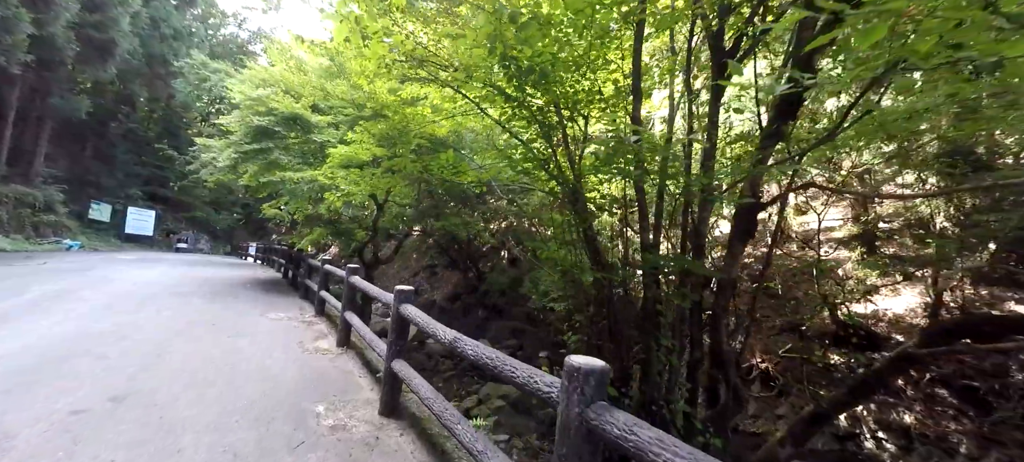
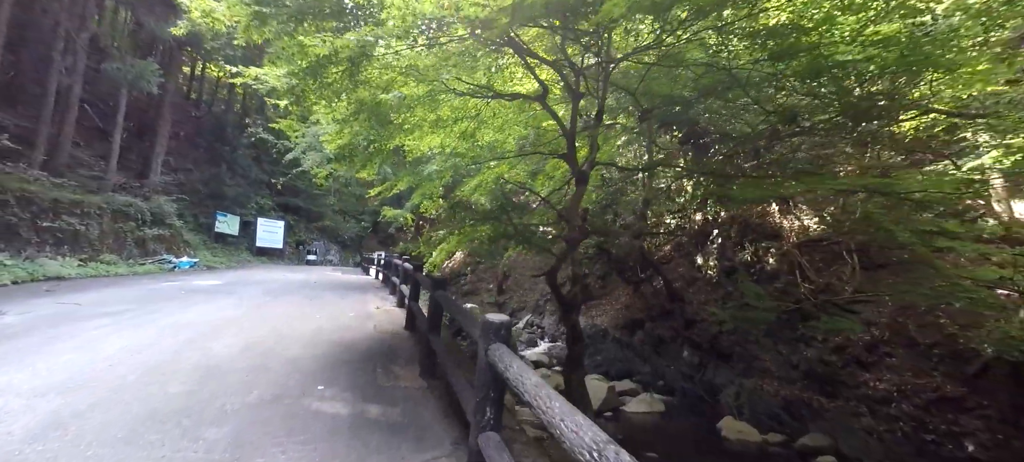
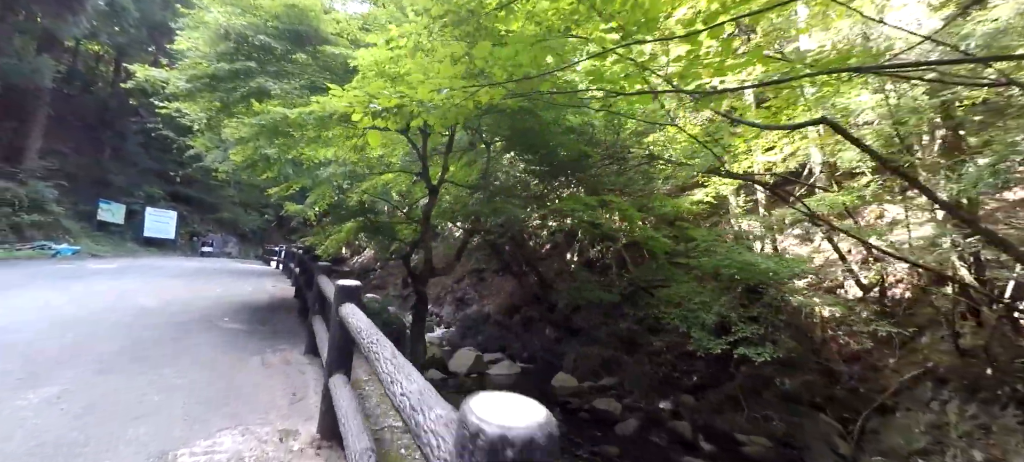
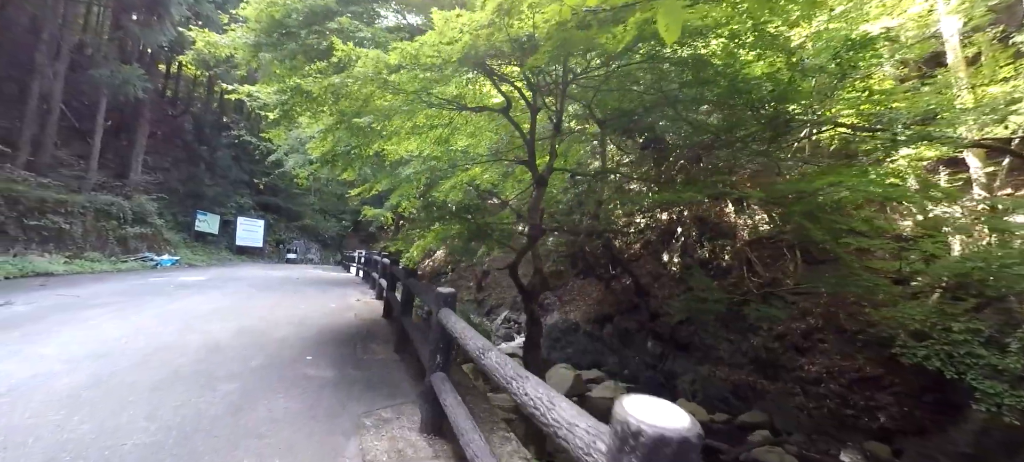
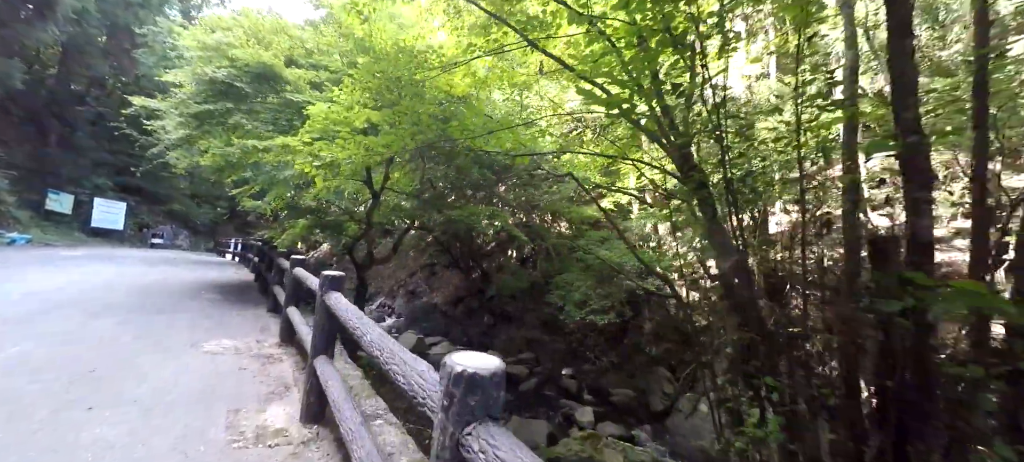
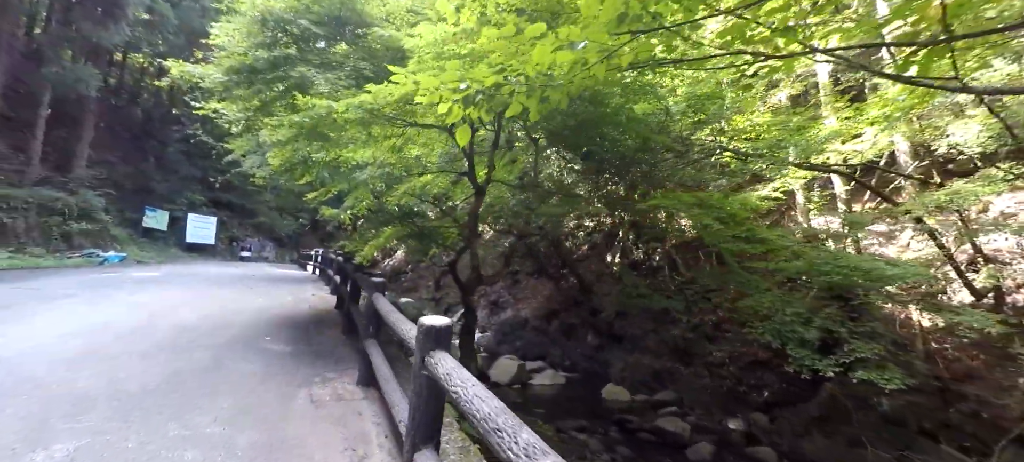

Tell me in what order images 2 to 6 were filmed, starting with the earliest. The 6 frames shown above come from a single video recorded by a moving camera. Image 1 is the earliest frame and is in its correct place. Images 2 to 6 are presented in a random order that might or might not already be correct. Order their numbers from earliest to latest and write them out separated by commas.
5, 3, 6, 4, 2
